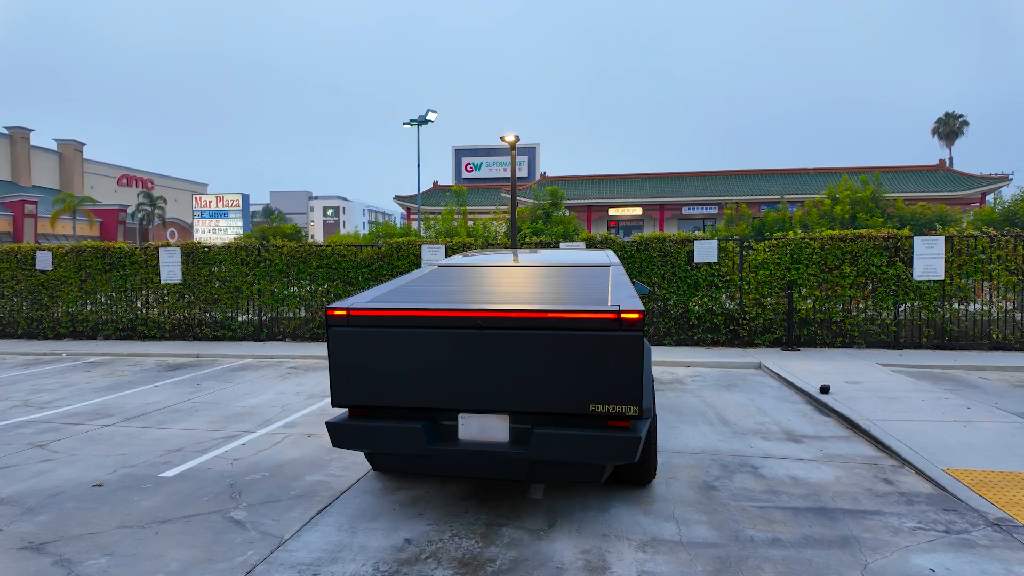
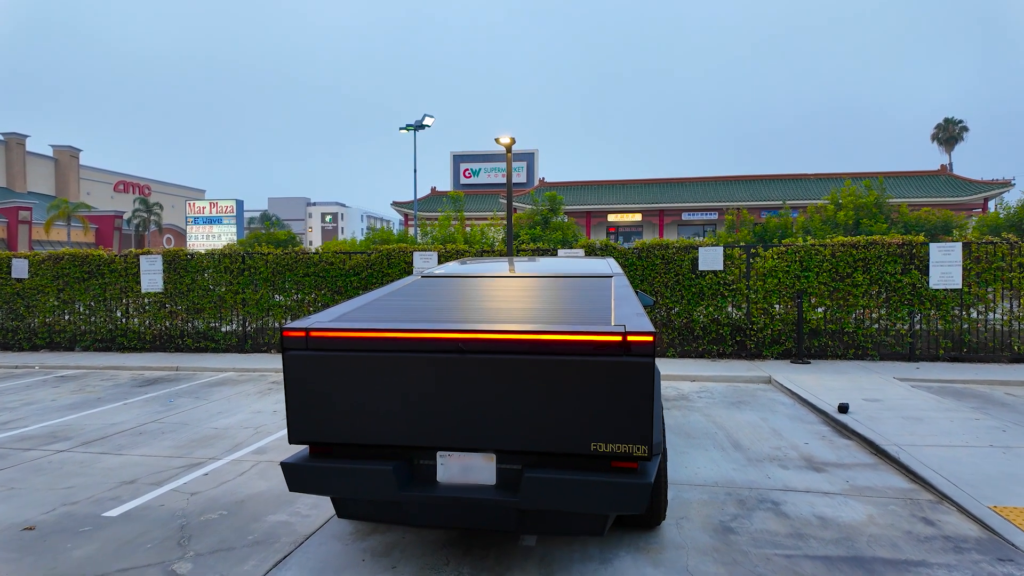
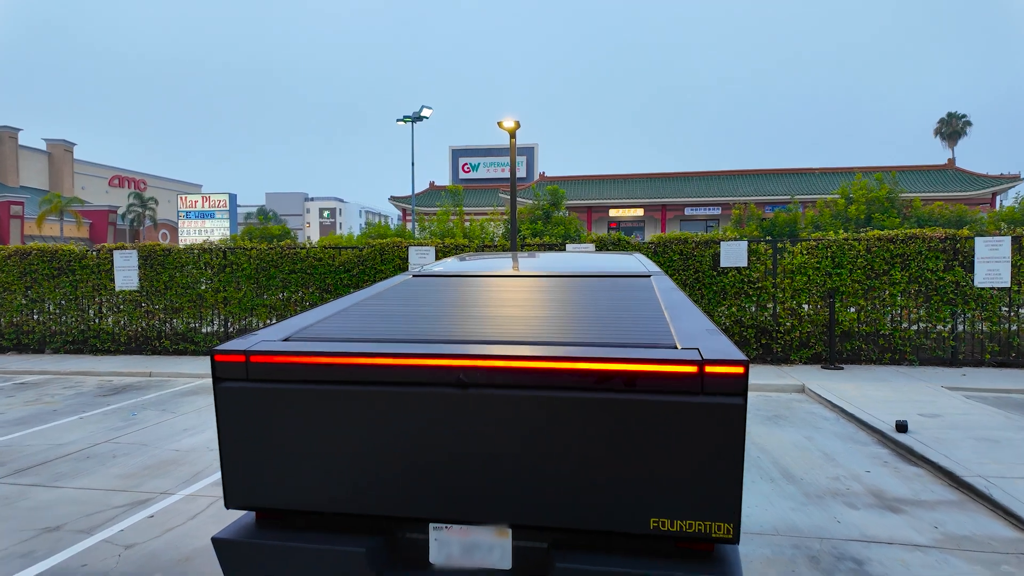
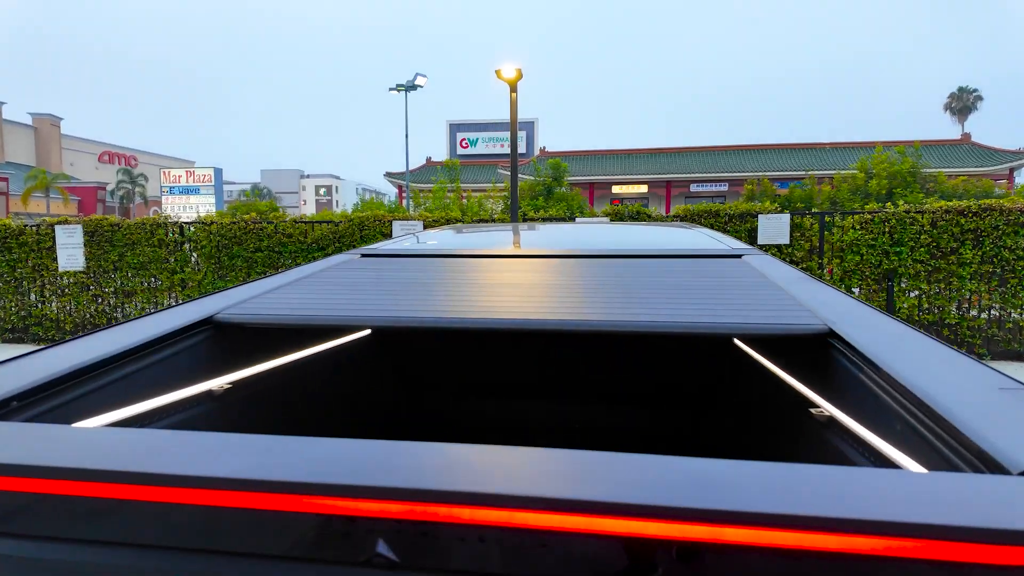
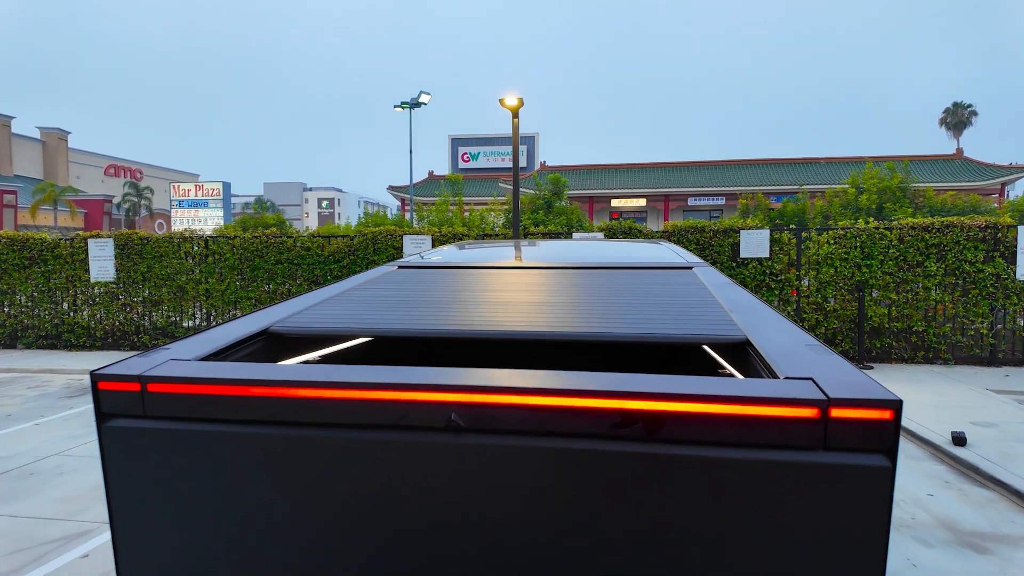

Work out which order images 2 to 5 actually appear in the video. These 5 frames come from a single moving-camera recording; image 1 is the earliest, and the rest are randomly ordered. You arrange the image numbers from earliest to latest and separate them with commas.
2, 3, 5, 4
